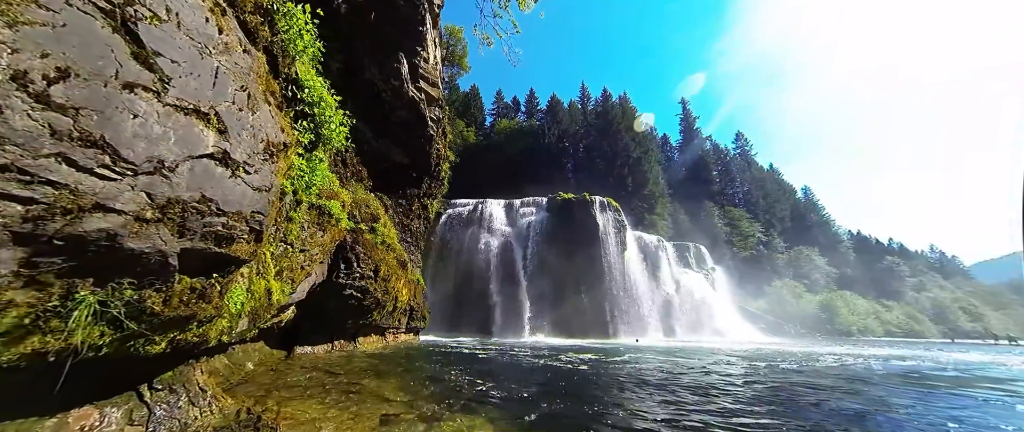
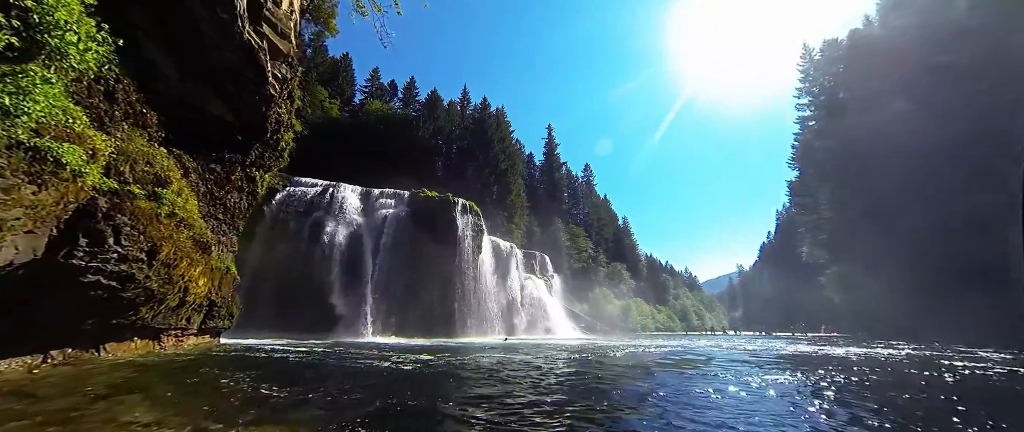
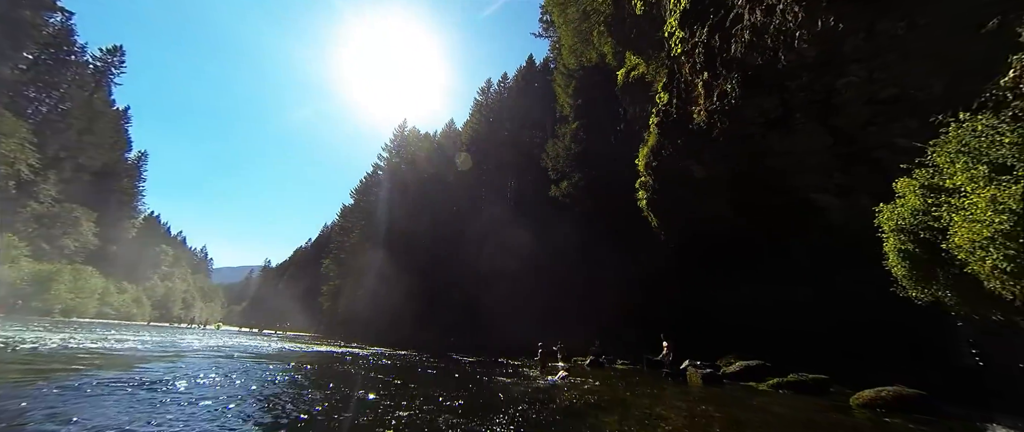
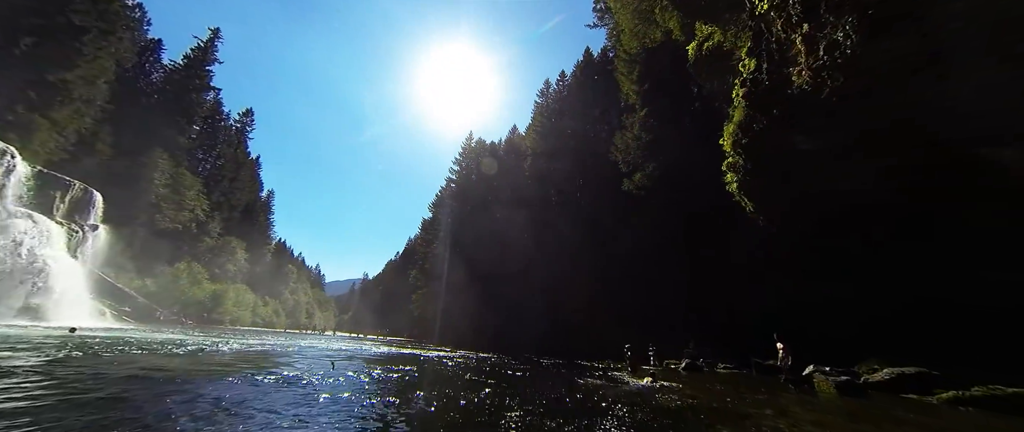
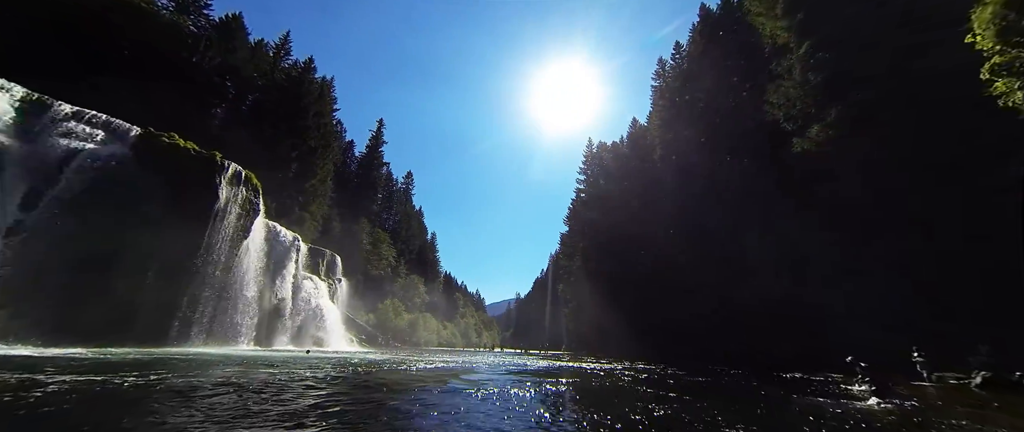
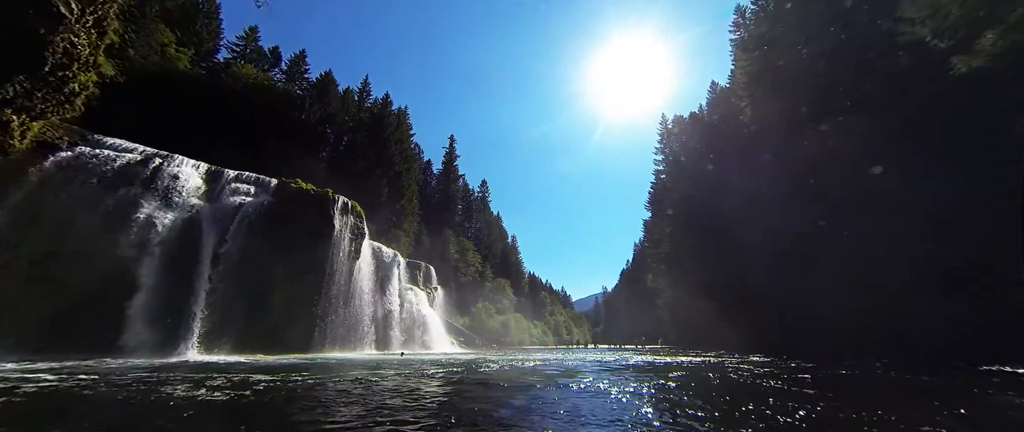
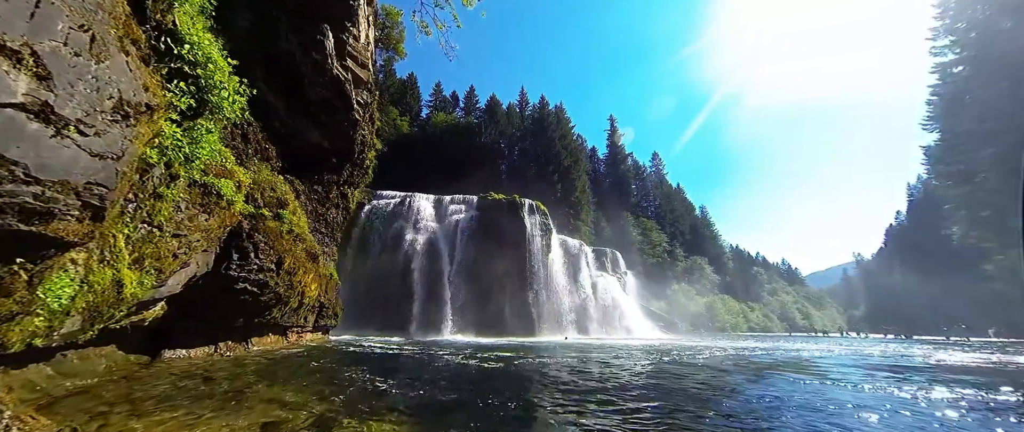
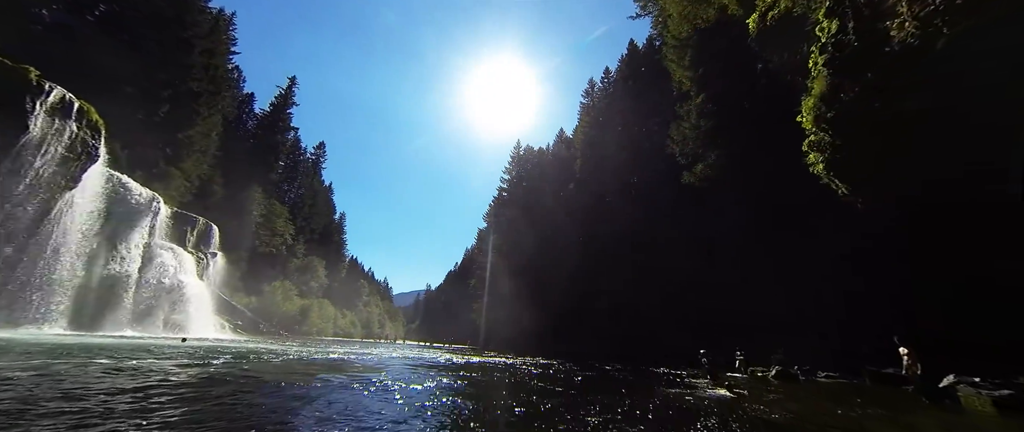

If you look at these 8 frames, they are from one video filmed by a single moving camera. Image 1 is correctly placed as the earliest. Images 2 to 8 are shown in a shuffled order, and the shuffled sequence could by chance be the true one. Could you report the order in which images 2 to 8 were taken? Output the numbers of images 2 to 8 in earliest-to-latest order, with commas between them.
7, 2, 6, 5, 8, 4, 3
